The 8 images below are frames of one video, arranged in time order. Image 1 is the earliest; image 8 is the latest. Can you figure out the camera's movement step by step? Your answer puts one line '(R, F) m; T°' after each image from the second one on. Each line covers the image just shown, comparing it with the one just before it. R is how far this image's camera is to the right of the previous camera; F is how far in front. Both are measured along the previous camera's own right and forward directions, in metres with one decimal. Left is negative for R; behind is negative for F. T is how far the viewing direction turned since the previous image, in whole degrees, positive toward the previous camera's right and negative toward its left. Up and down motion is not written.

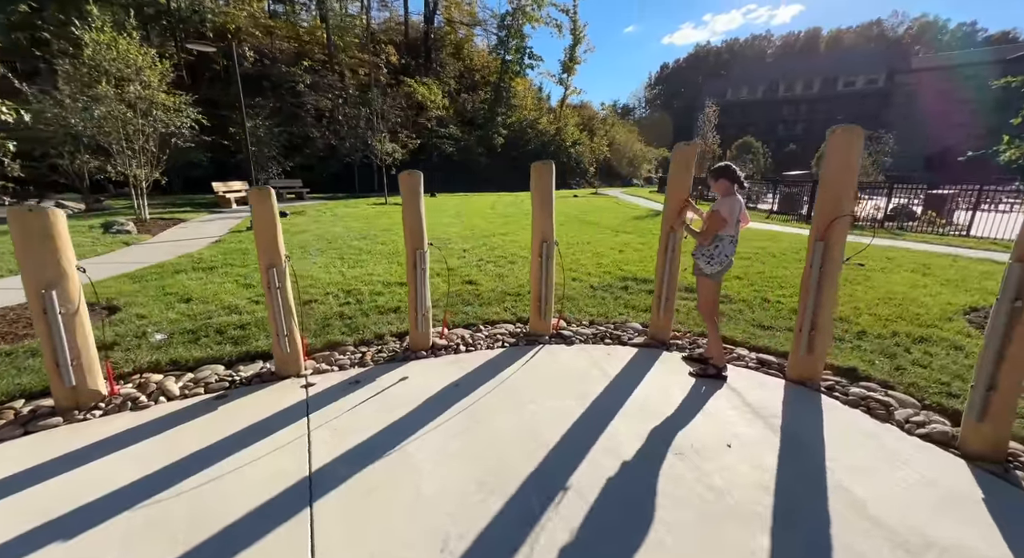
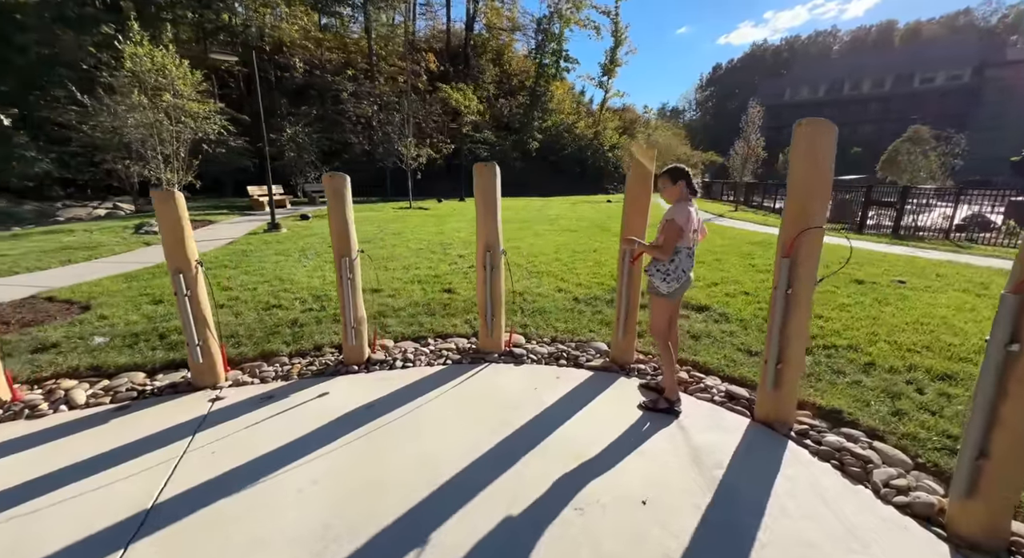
(+0.9, +0.4) m; -7°
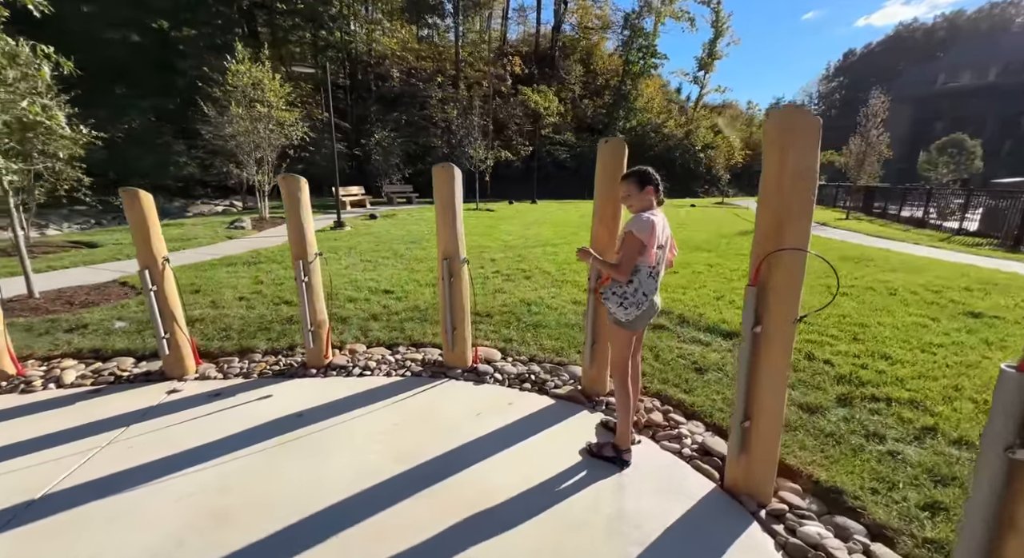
(+1.0, +0.5) m; -13°
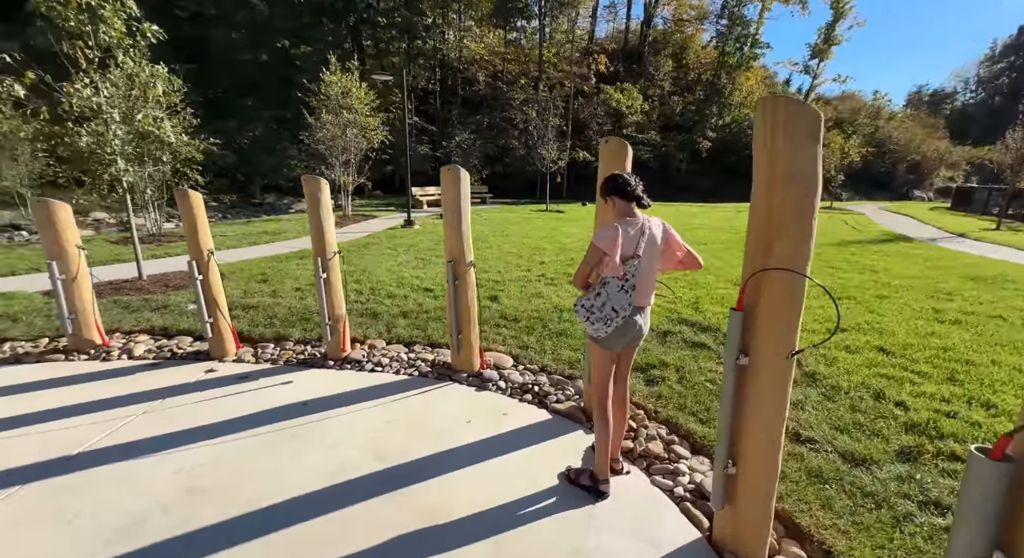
(+0.6, +0.2) m; -12°
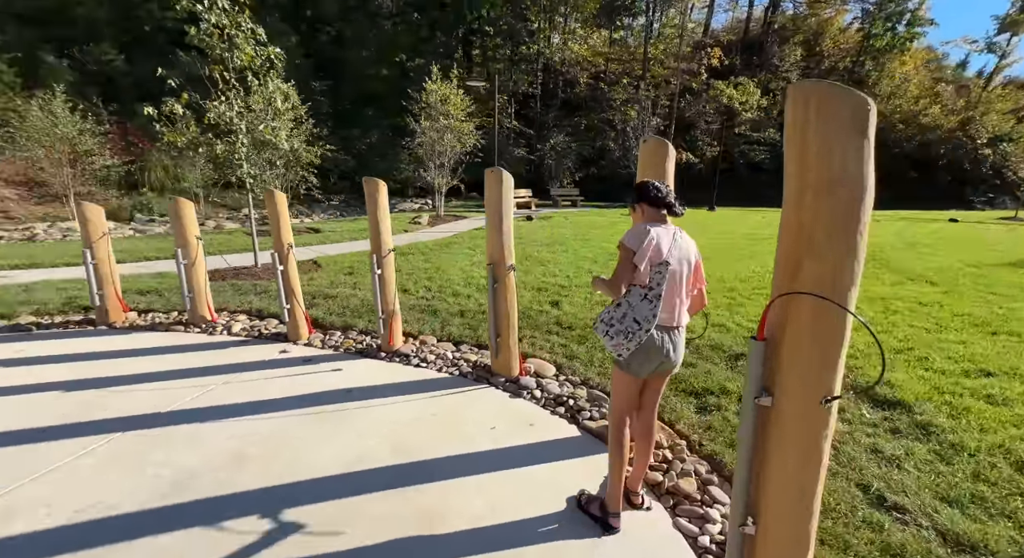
(+0.4, +0.2) m; -13°
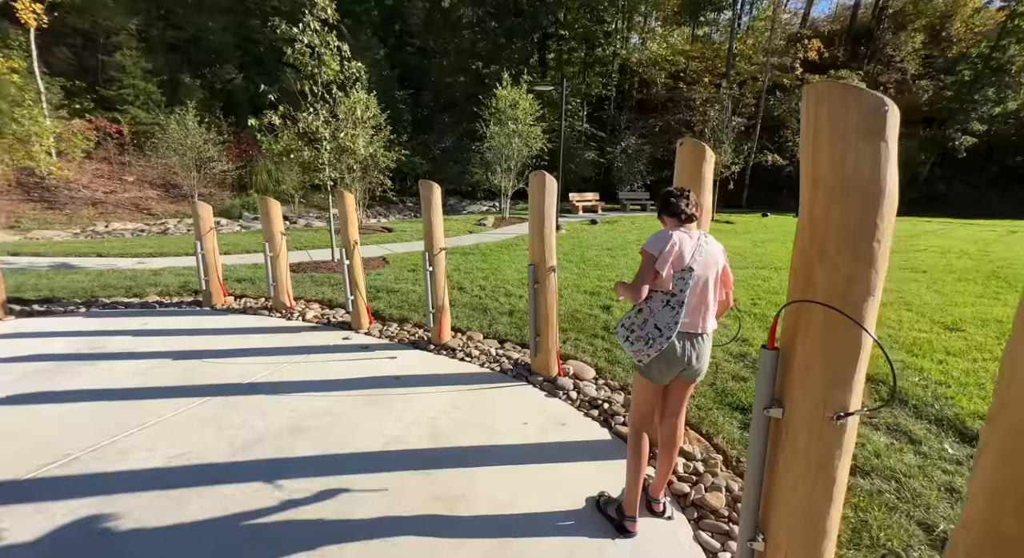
(+0.2, 0.0) m; -9°
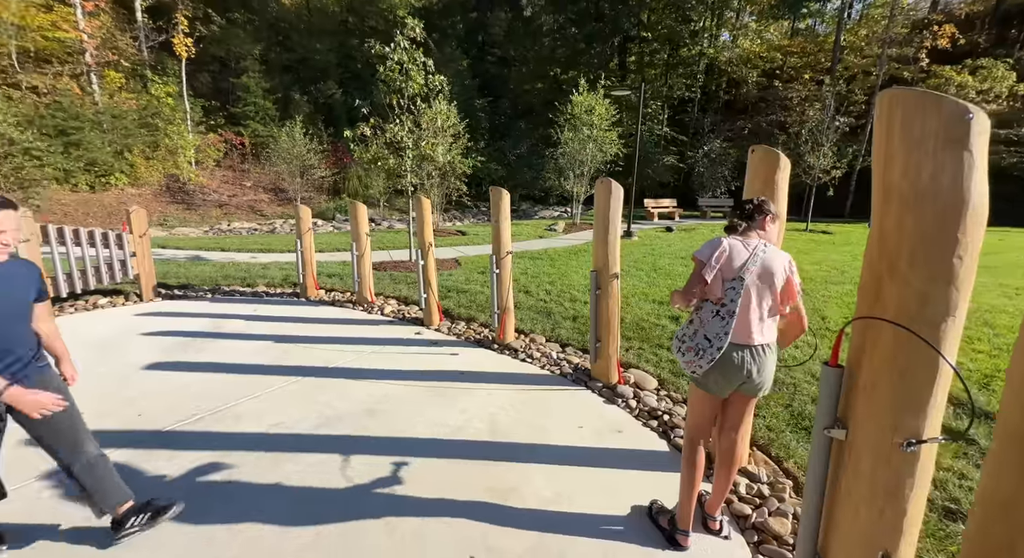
(+0.1, 0.0) m; -9°
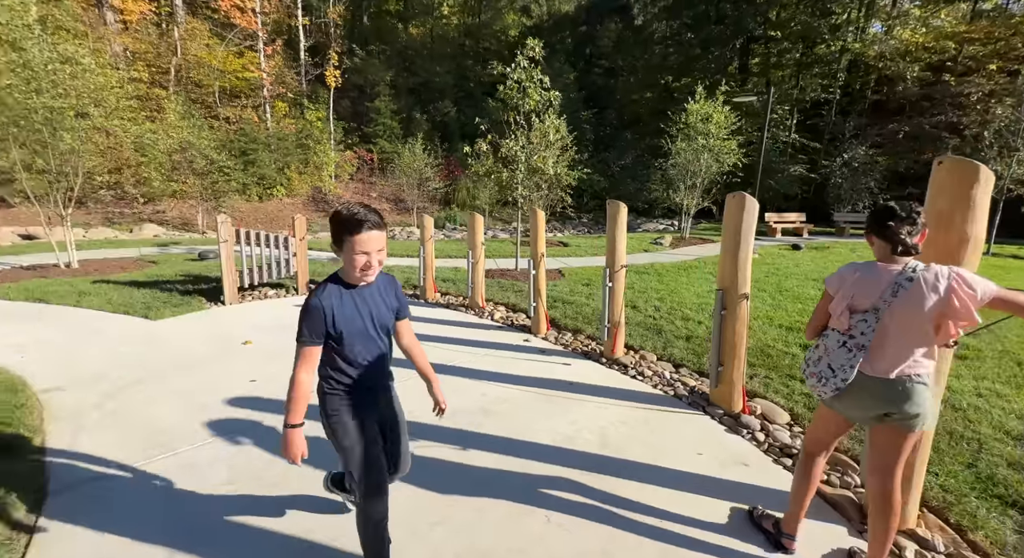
(-0.1, 0.0) m; -11°
